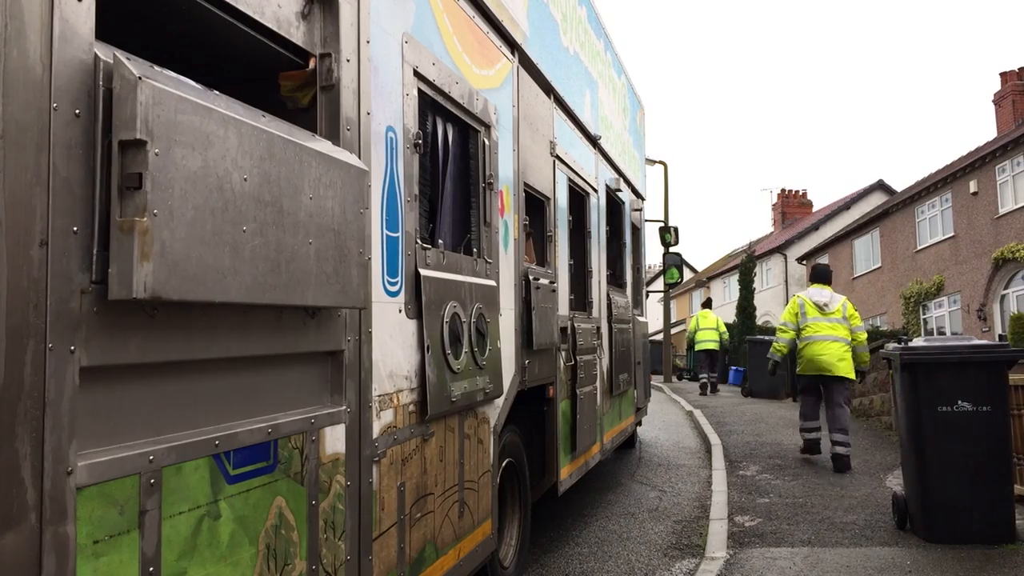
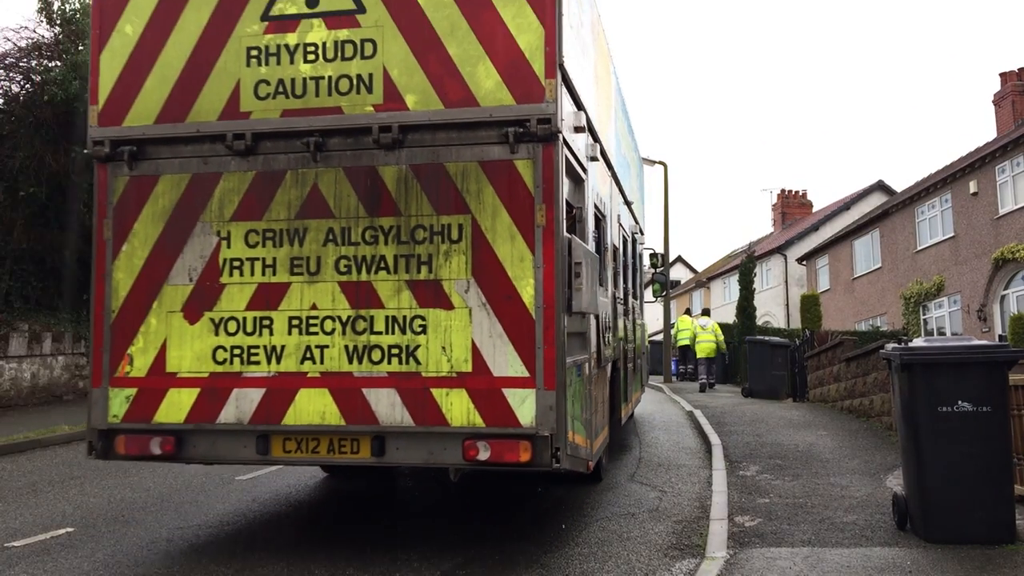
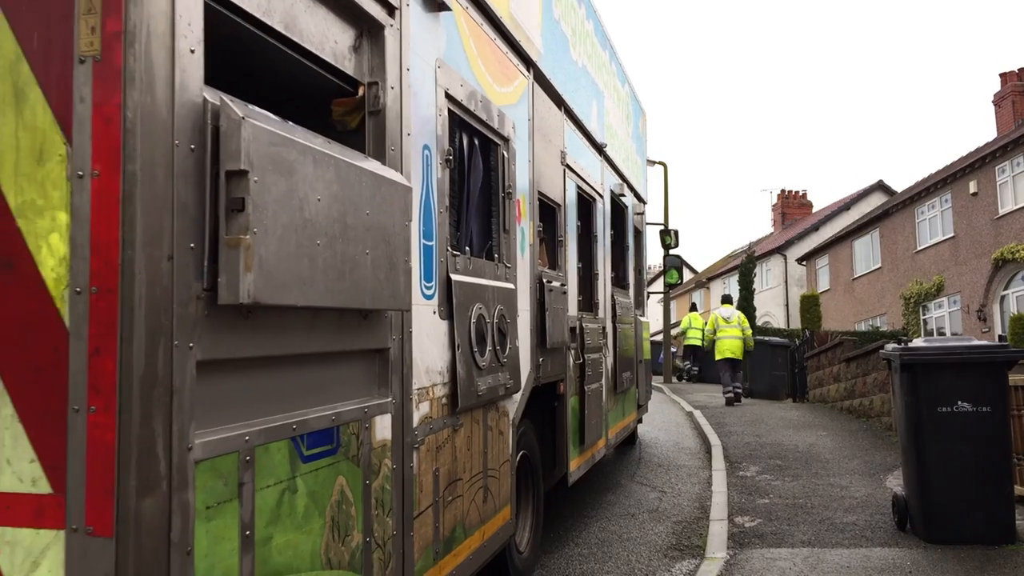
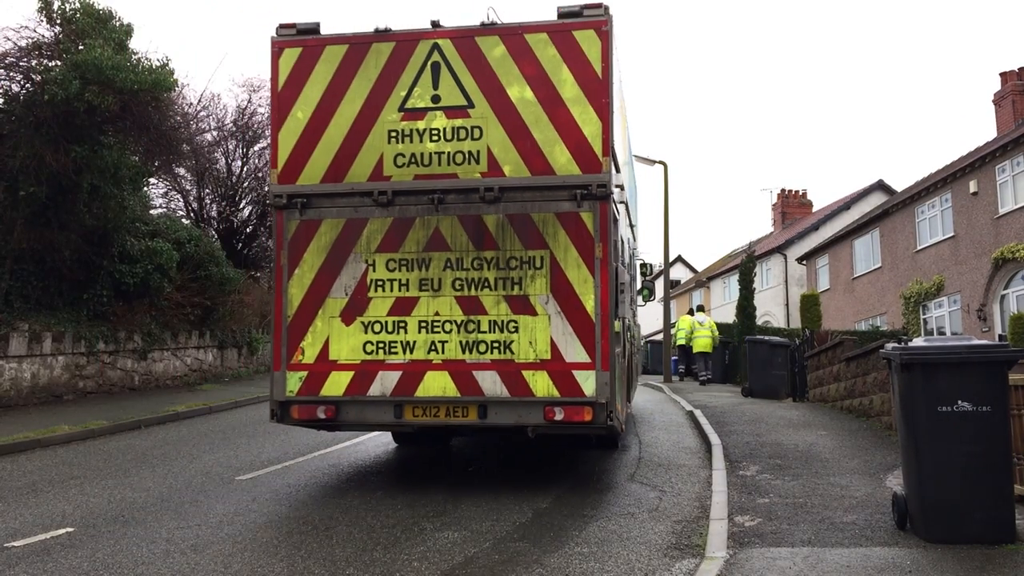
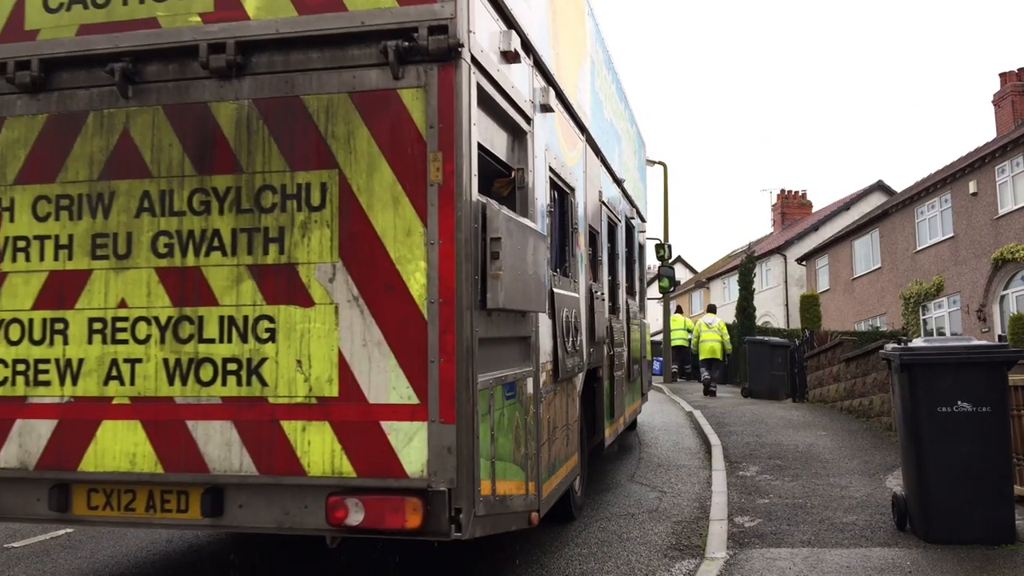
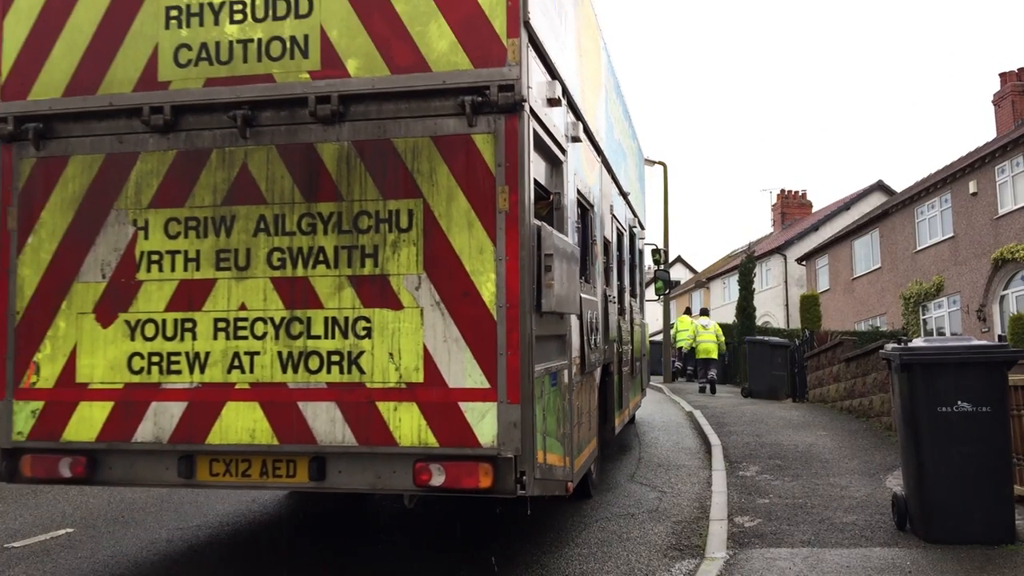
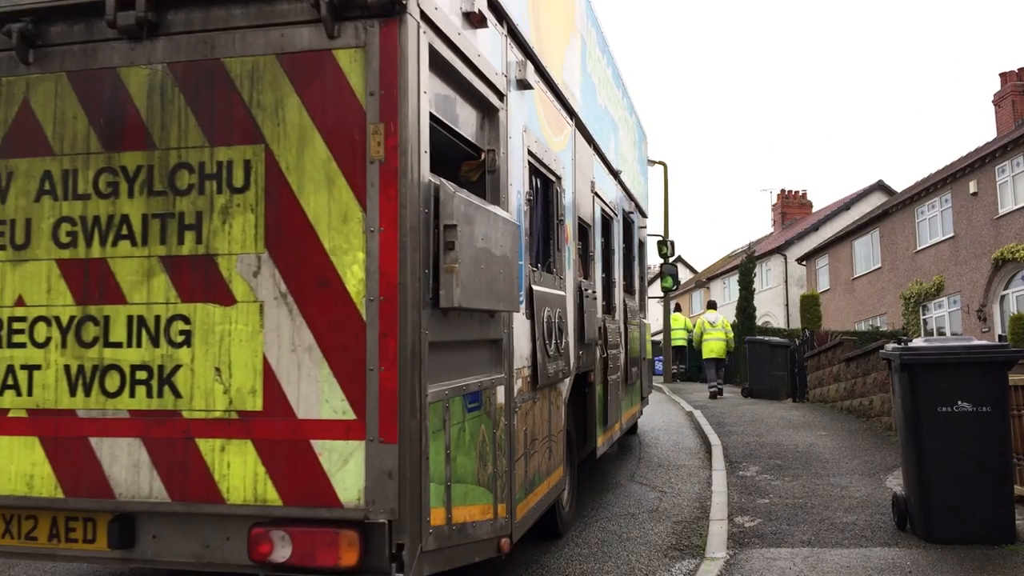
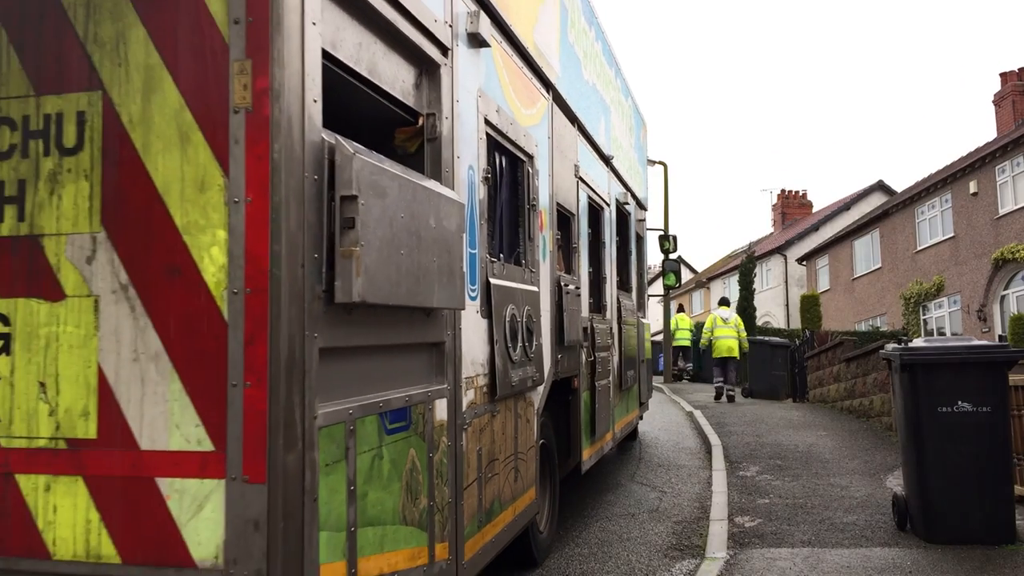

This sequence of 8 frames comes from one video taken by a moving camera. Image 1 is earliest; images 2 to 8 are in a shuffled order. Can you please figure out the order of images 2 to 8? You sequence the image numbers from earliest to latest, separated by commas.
3, 8, 7, 5, 6, 2, 4
